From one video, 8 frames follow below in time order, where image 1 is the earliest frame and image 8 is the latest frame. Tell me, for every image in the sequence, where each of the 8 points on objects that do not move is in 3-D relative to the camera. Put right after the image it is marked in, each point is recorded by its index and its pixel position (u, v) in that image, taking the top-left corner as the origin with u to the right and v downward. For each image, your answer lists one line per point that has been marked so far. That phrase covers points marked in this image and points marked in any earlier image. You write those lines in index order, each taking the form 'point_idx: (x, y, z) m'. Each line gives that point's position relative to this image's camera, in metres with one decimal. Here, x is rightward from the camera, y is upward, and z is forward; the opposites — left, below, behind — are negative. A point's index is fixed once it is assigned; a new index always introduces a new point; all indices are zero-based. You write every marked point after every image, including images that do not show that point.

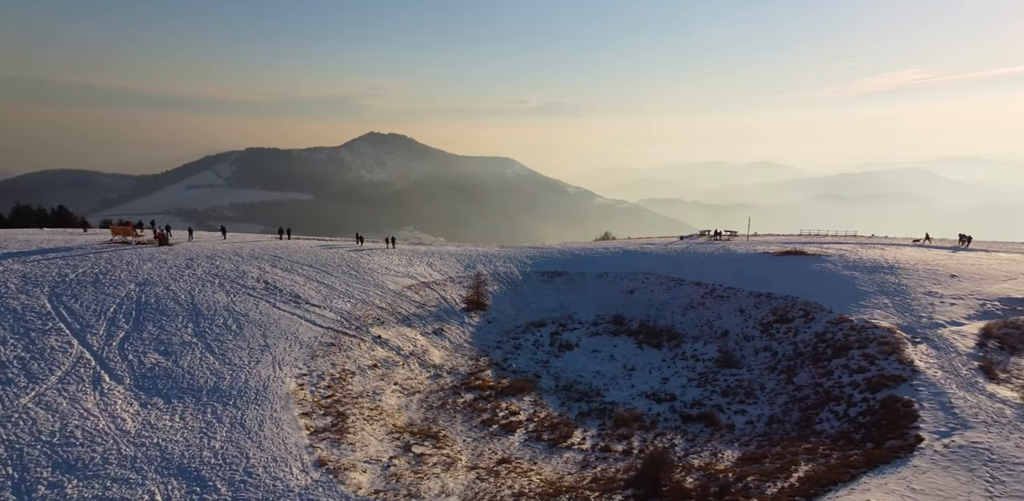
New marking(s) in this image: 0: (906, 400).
0: (+12.6, -4.8, +19.3) m
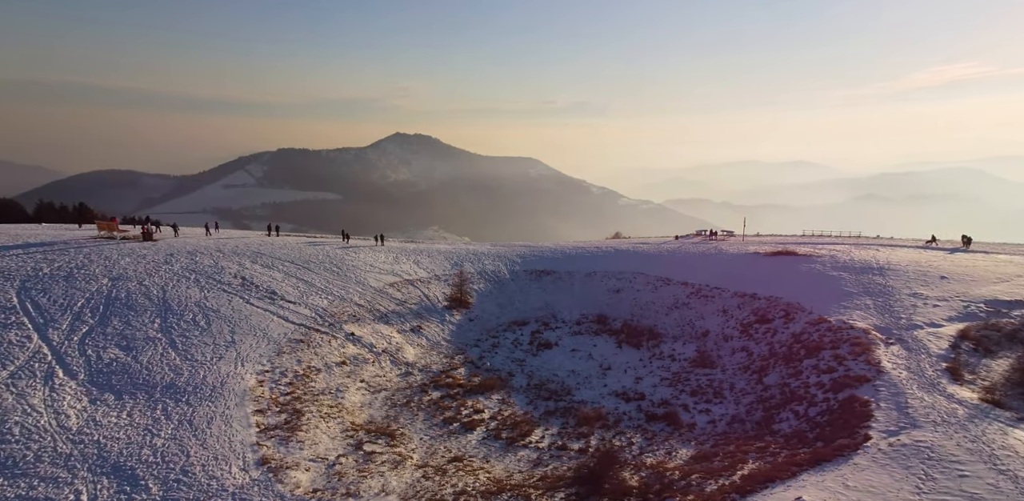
0: (+11.2, -4.7, +18.9) m
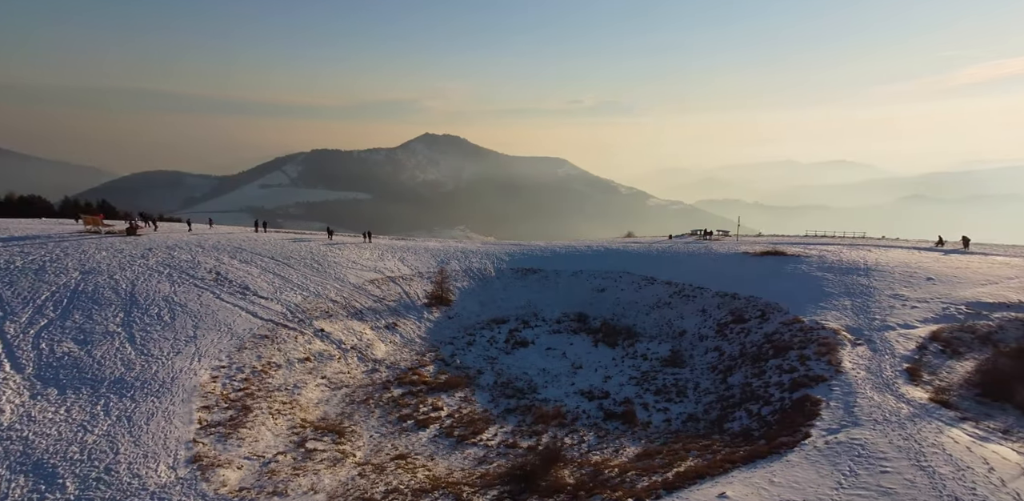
0: (+9.5, -4.7, +18.5) m
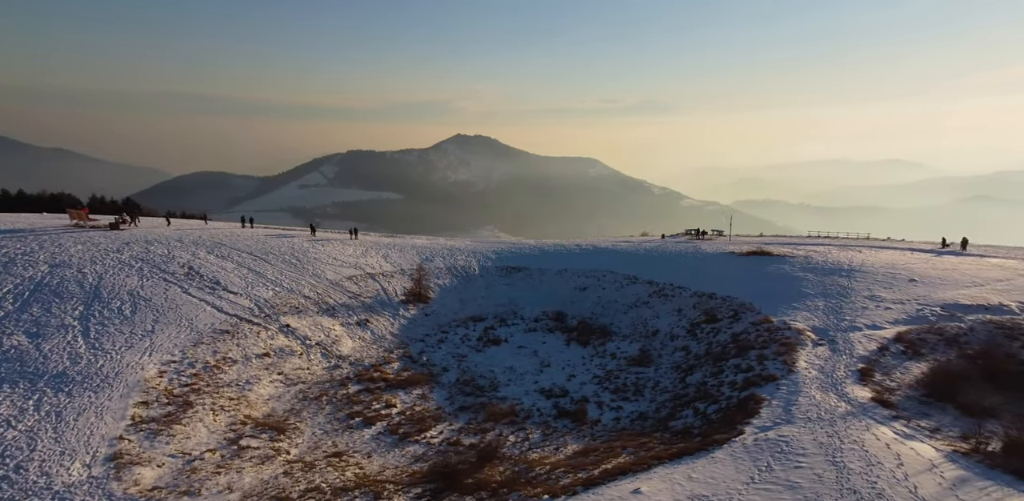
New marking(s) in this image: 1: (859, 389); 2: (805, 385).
0: (+7.7, -4.6, +18.1) m
1: (+10.6, -4.2, +17.8) m
2: (+9.4, -4.3, +18.8) m
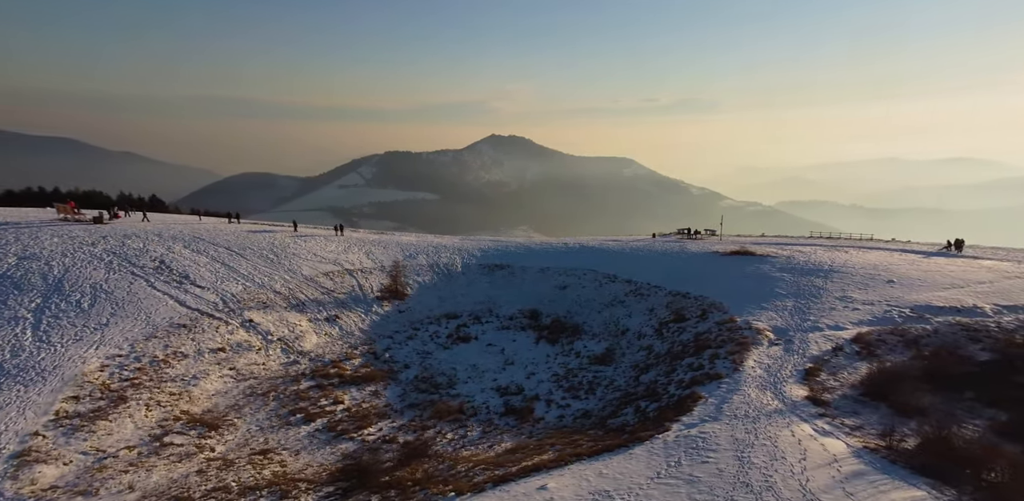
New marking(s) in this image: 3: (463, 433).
0: (+5.7, -4.5, +17.7) m
1: (+8.6, -4.2, +17.4) m
2: (+7.4, -4.2, +18.4) m
3: (-1.6, -6.0, +18.8) m
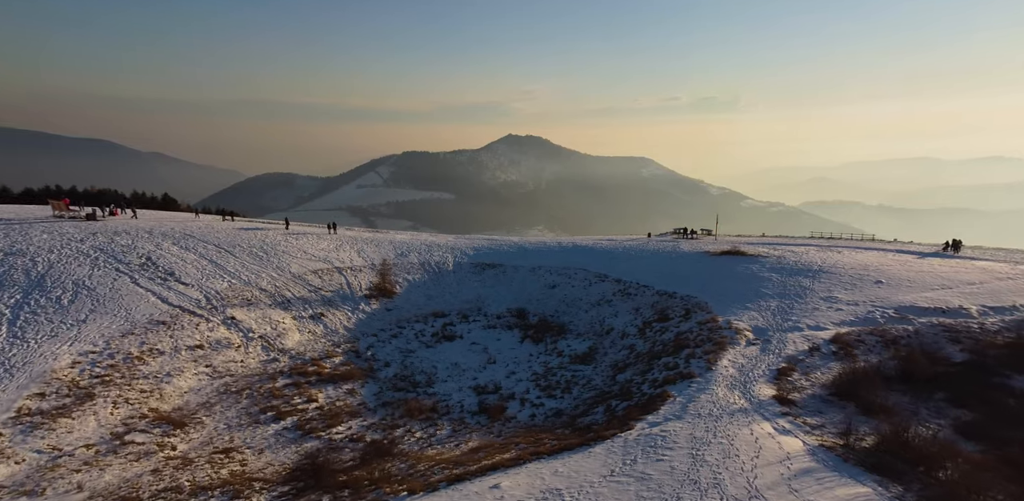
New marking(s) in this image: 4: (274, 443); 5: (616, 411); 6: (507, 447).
0: (+4.7, -4.4, +17.6) m
1: (+7.6, -4.1, +17.3) m
2: (+6.4, -4.2, +18.2) m
3: (-2.6, -5.9, +18.7) m
4: (-7.1, -5.8, +17.3) m
5: (+3.3, -5.0, +18.1) m
6: (-0.2, -5.4, +15.9) m
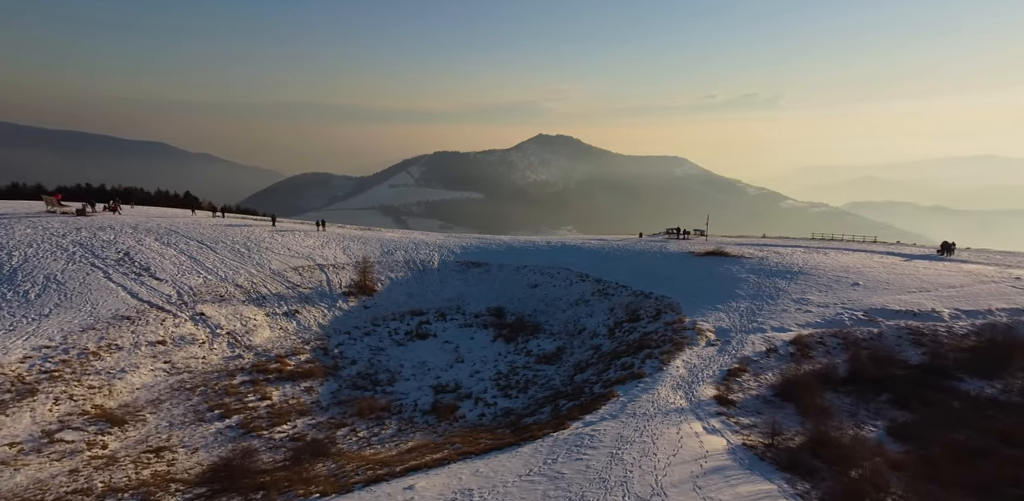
0: (+2.9, -4.4, +17.5) m
1: (+5.8, -4.1, +17.1) m
2: (+4.6, -4.2, +18.1) m
3: (-4.4, -5.8, +18.6) m
4: (-8.9, -5.6, +17.3) m
5: (+1.5, -5.0, +18.0) m
6: (-2.0, -5.4, +15.8) m
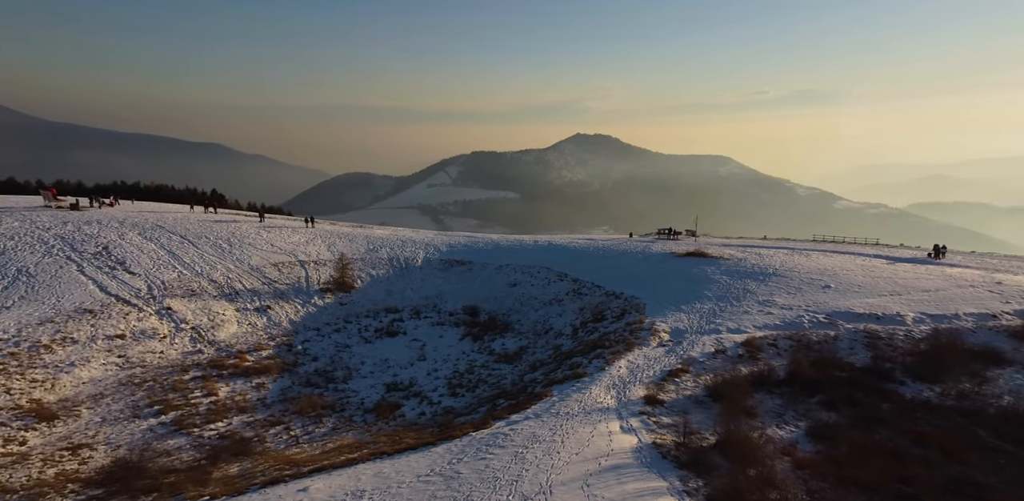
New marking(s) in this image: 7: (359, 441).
0: (+0.8, -4.4, +17.6) m
1: (+3.7, -4.2, +17.2) m
2: (+2.6, -4.2, +18.2) m
3: (-6.5, -5.7, +18.7) m
4: (-11.0, -5.5, +17.4) m
5: (-0.6, -5.0, +18.1) m
6: (-4.1, -5.3, +15.9) m
7: (-4.5, -5.5, +16.8) m
